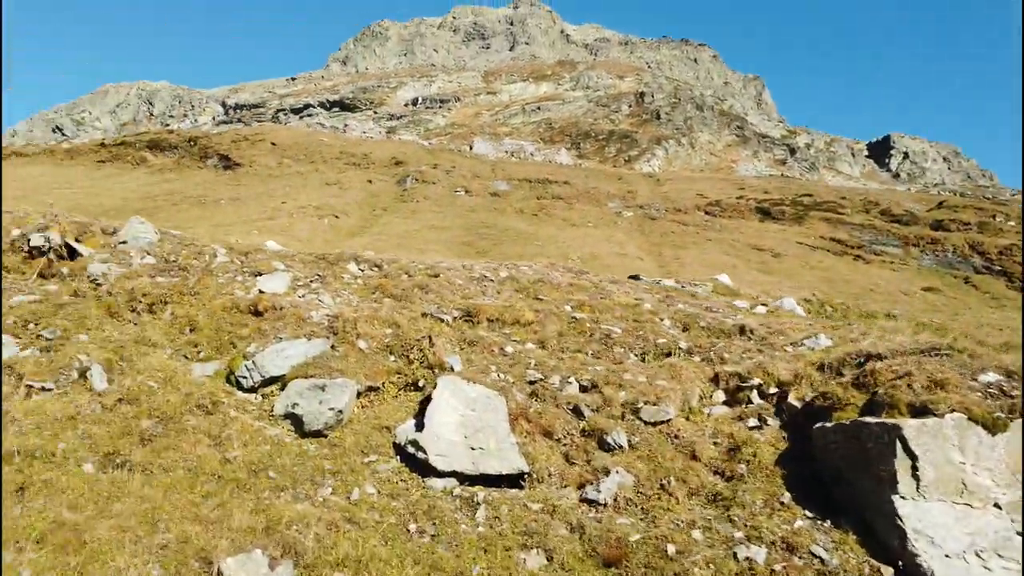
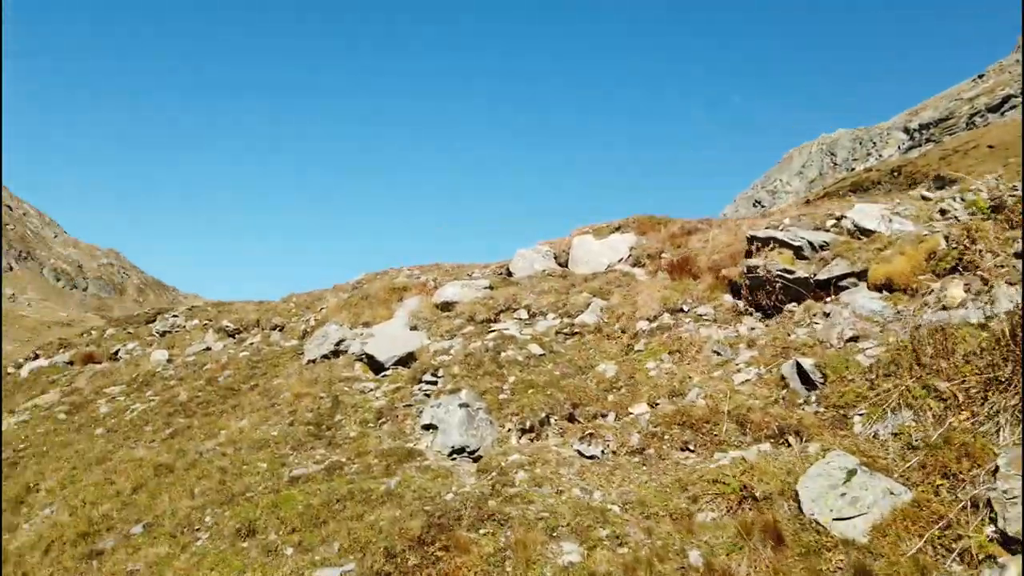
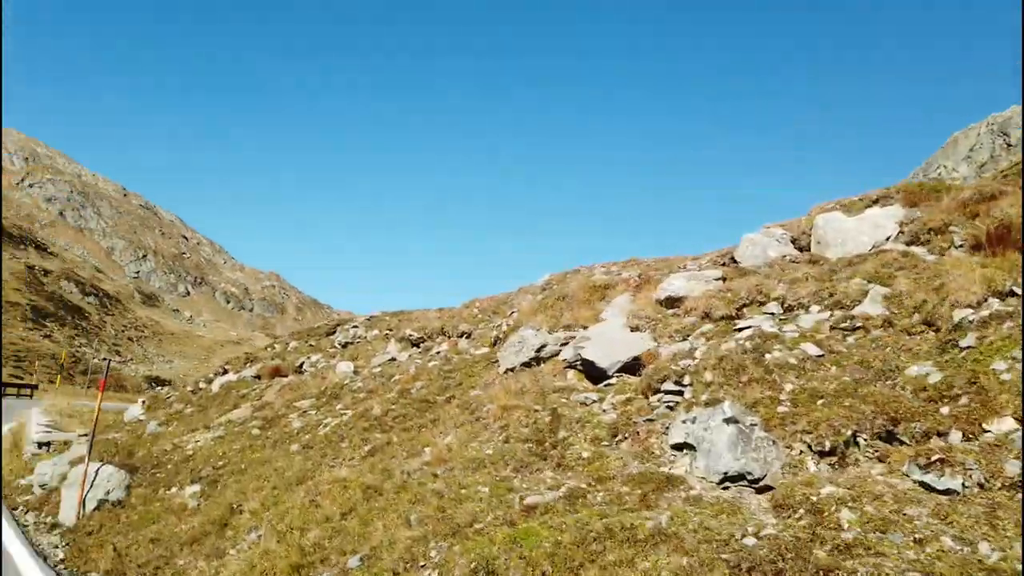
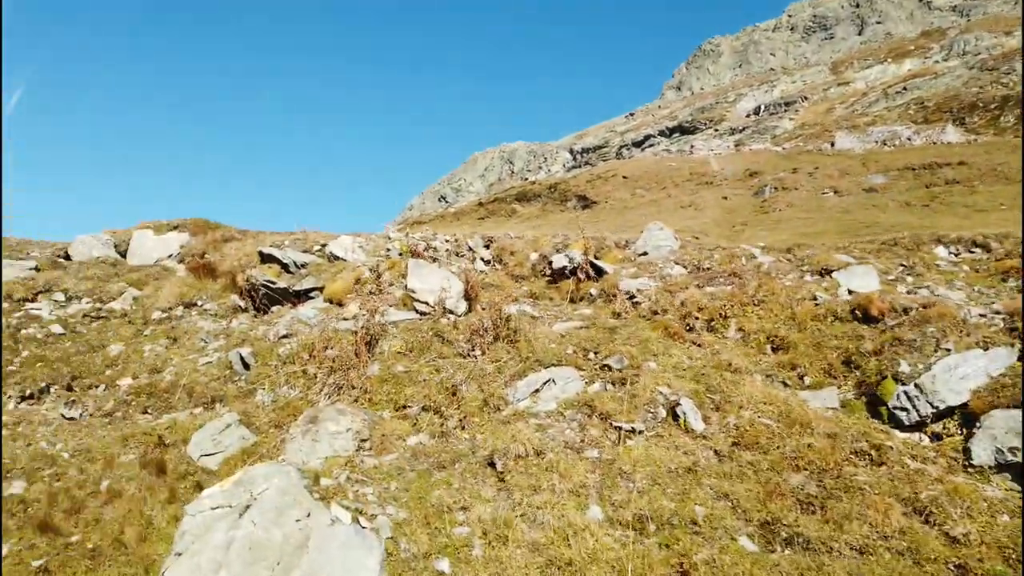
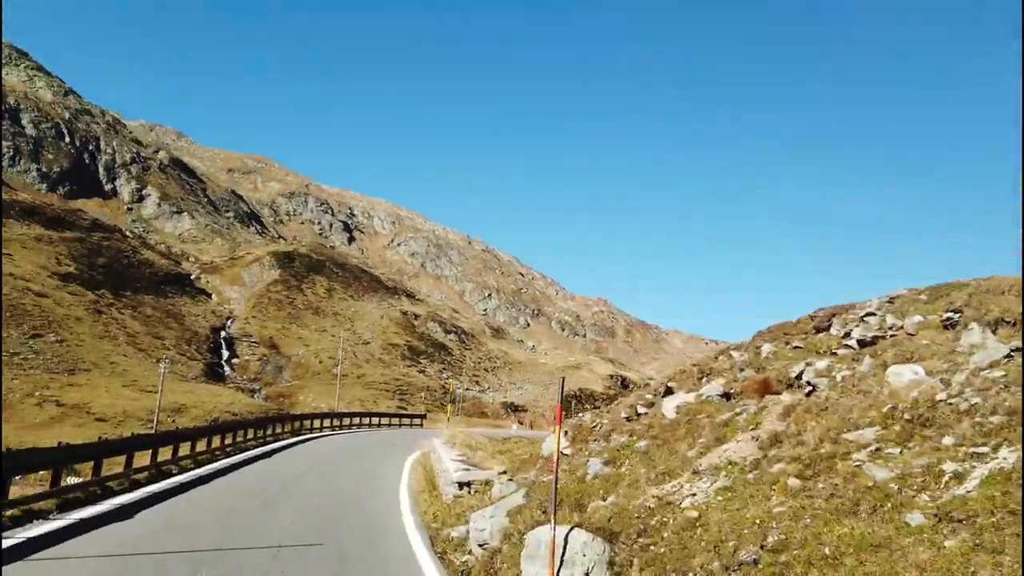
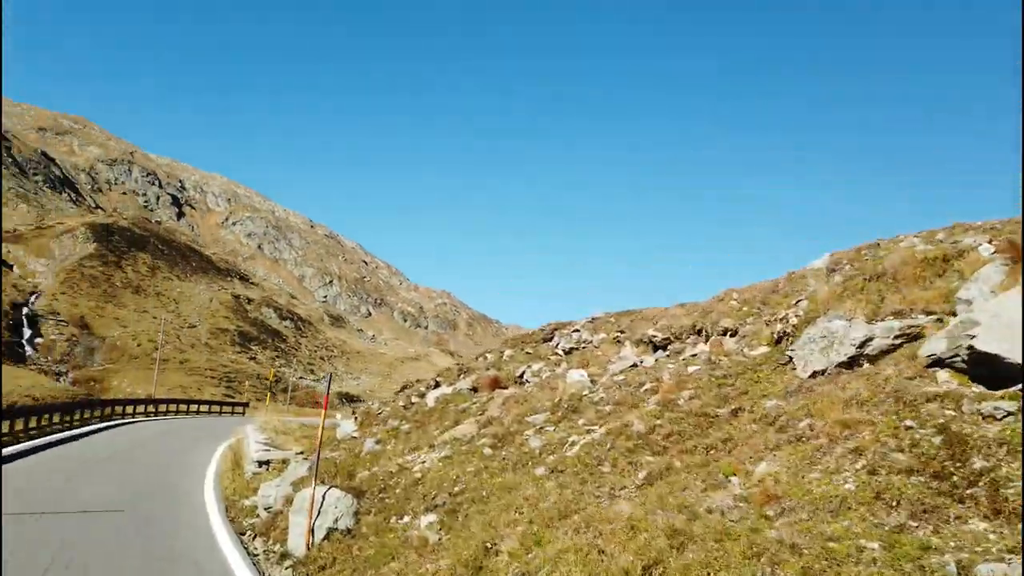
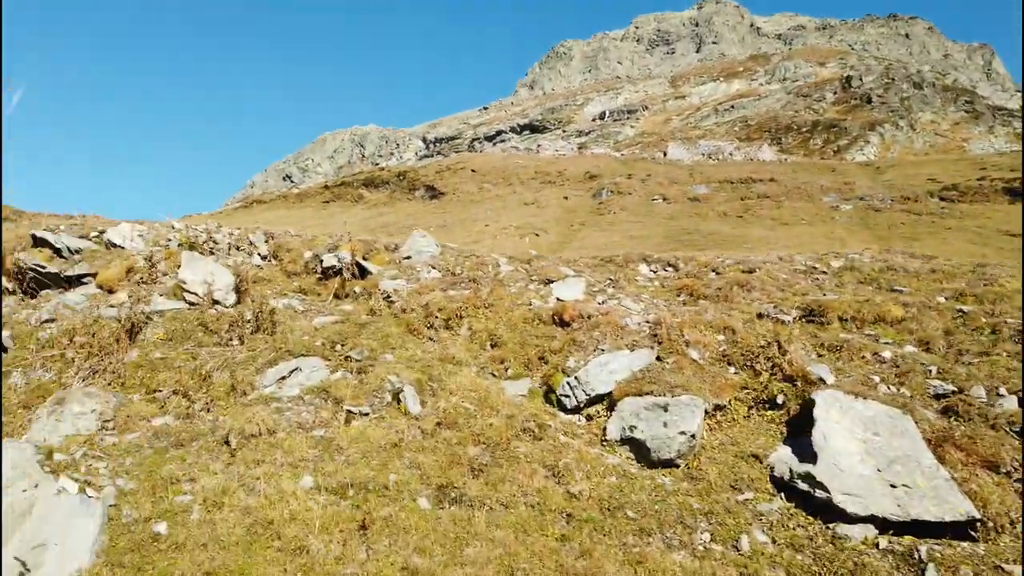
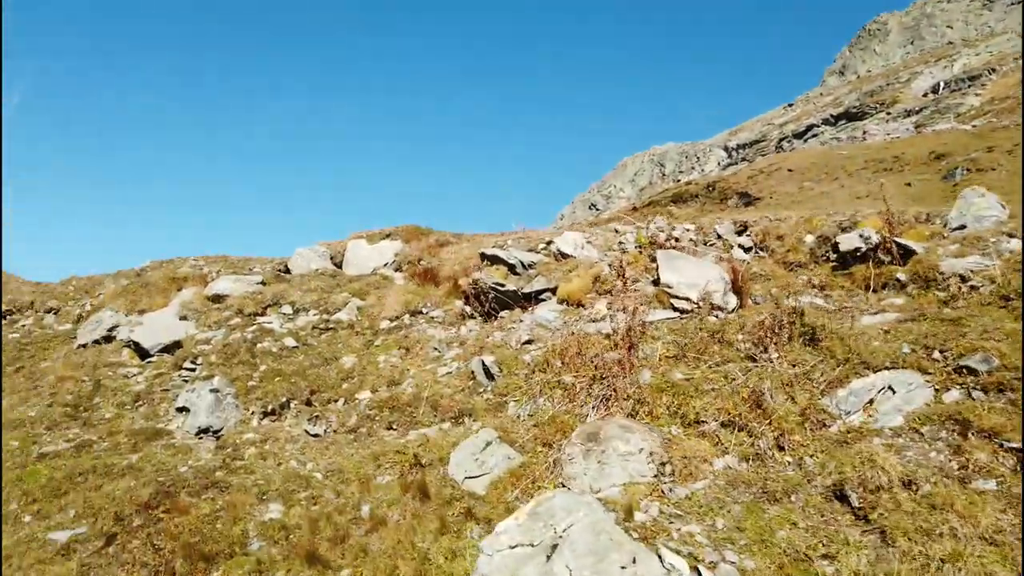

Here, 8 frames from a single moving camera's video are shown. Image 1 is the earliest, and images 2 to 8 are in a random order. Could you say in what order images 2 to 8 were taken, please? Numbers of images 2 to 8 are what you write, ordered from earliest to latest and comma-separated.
7, 4, 8, 2, 3, 6, 5
